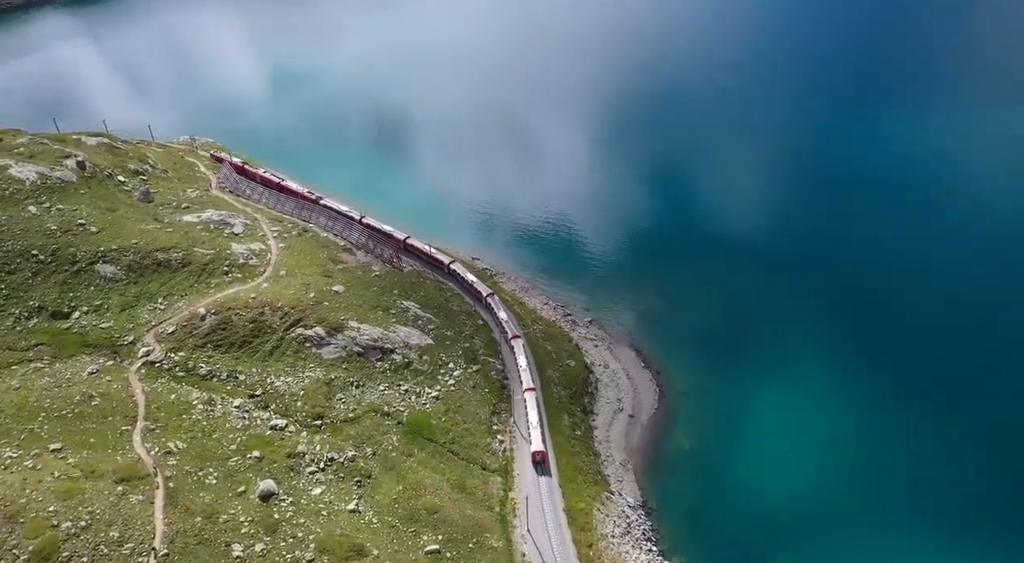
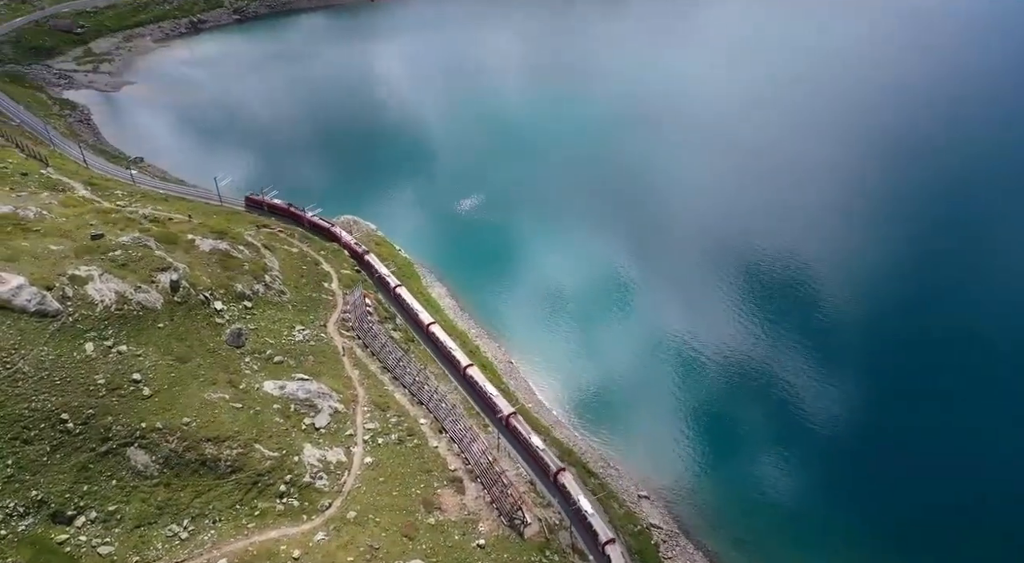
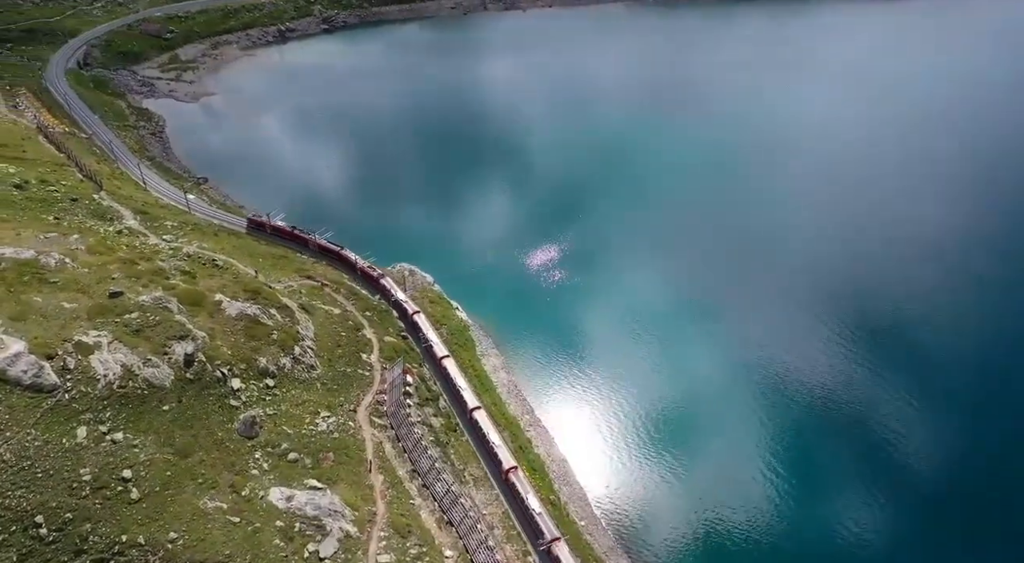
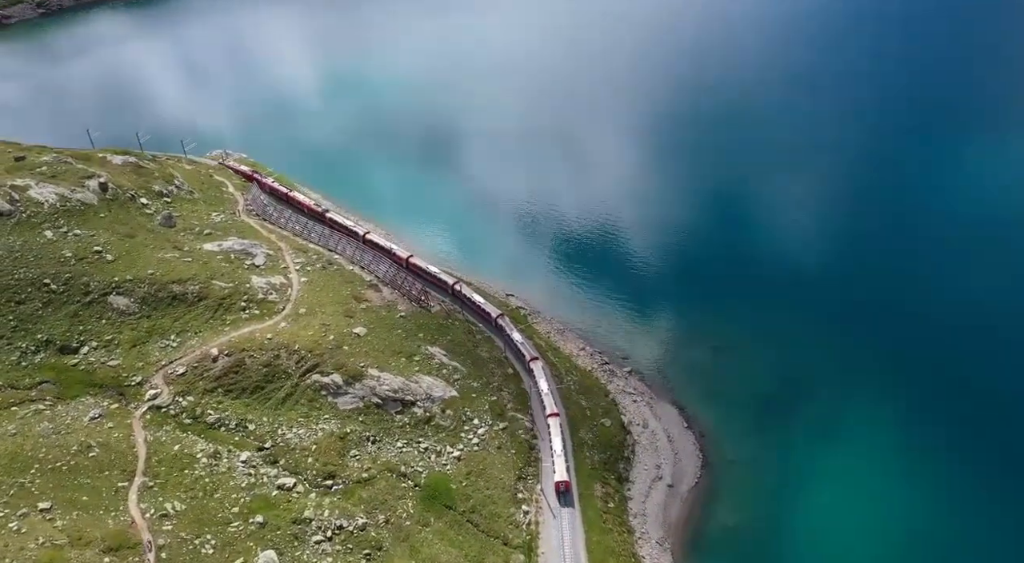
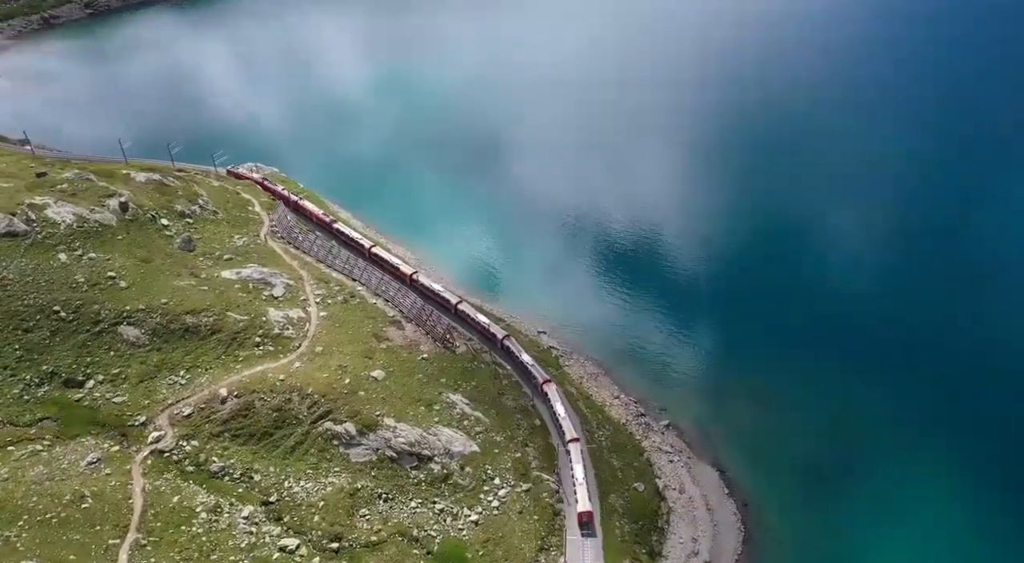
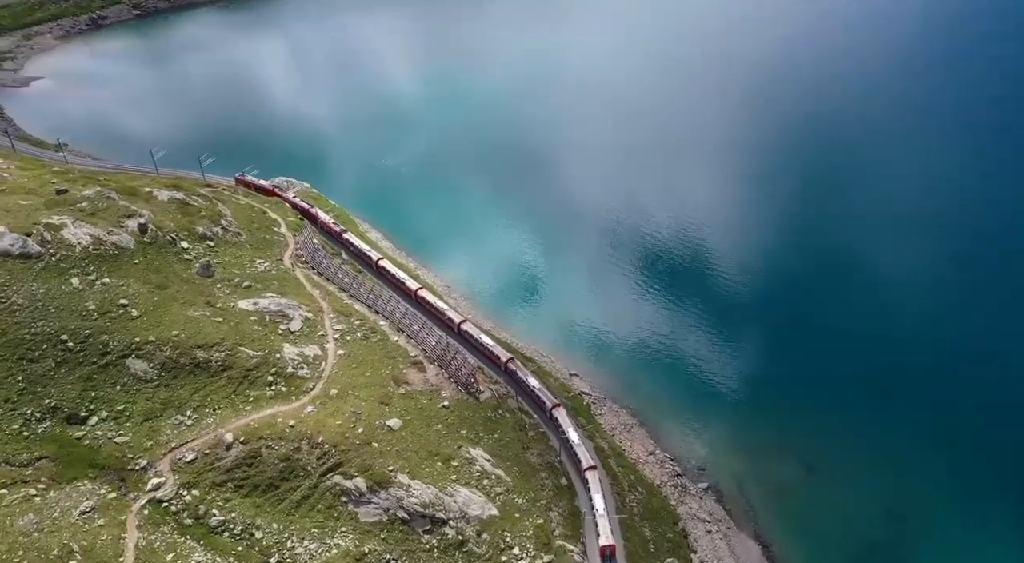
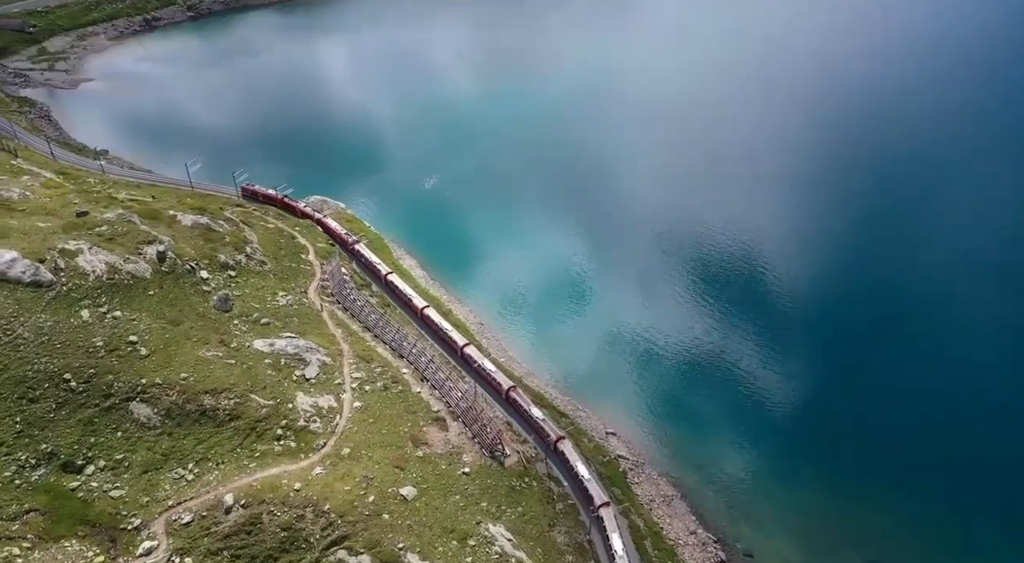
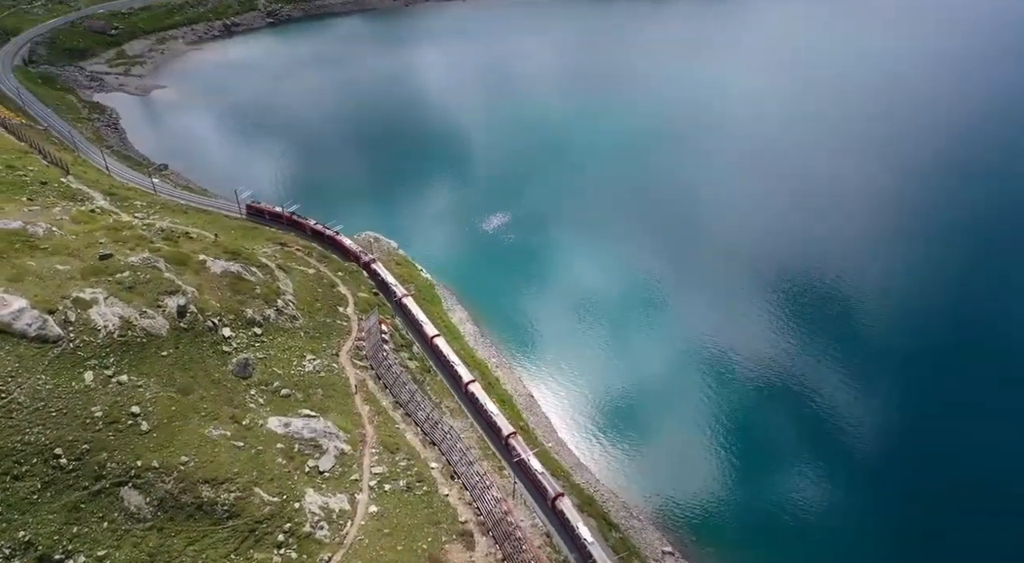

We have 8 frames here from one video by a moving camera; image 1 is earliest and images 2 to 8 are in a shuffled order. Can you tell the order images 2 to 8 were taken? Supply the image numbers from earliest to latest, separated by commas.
4, 5, 6, 7, 2, 8, 3
